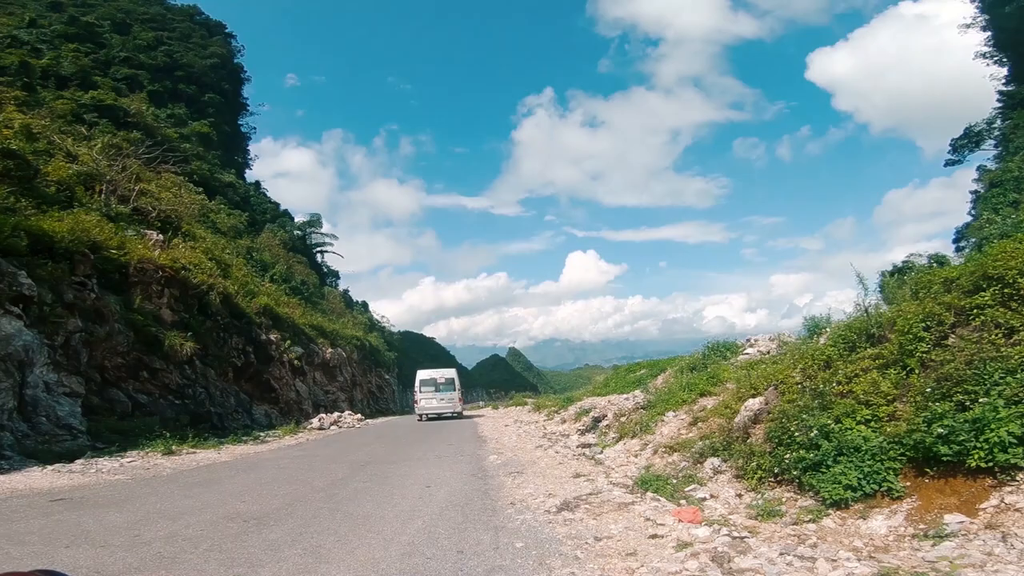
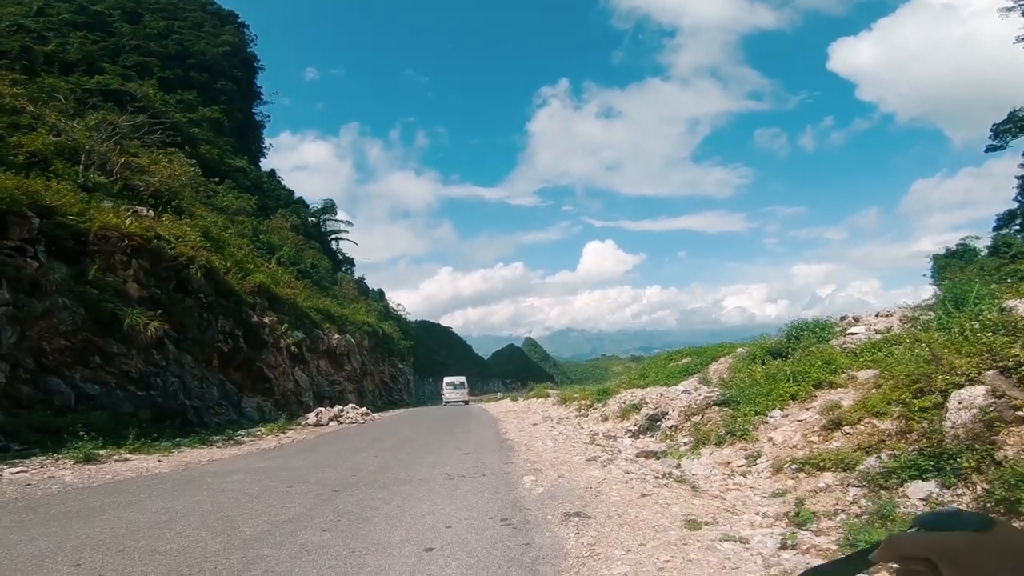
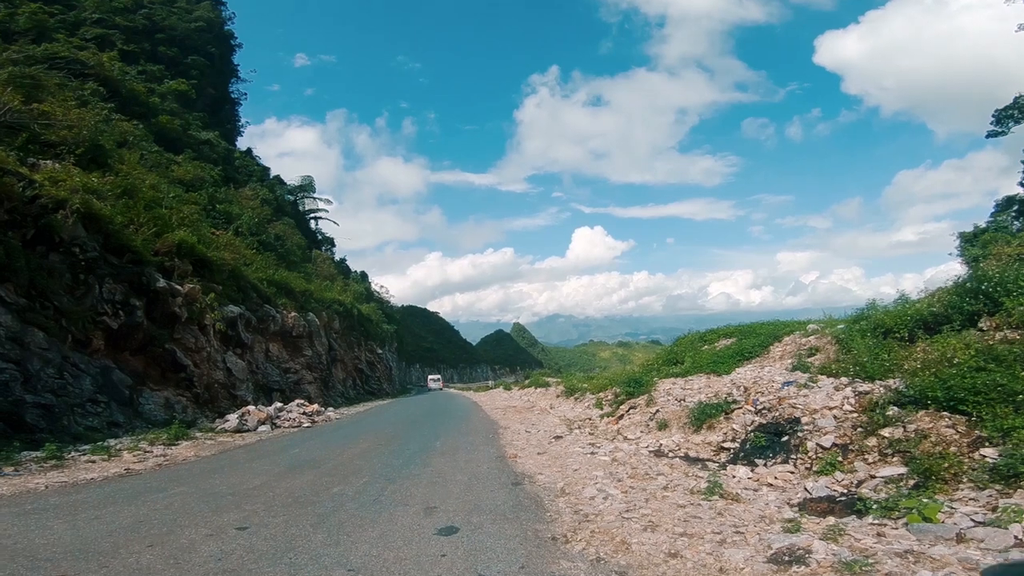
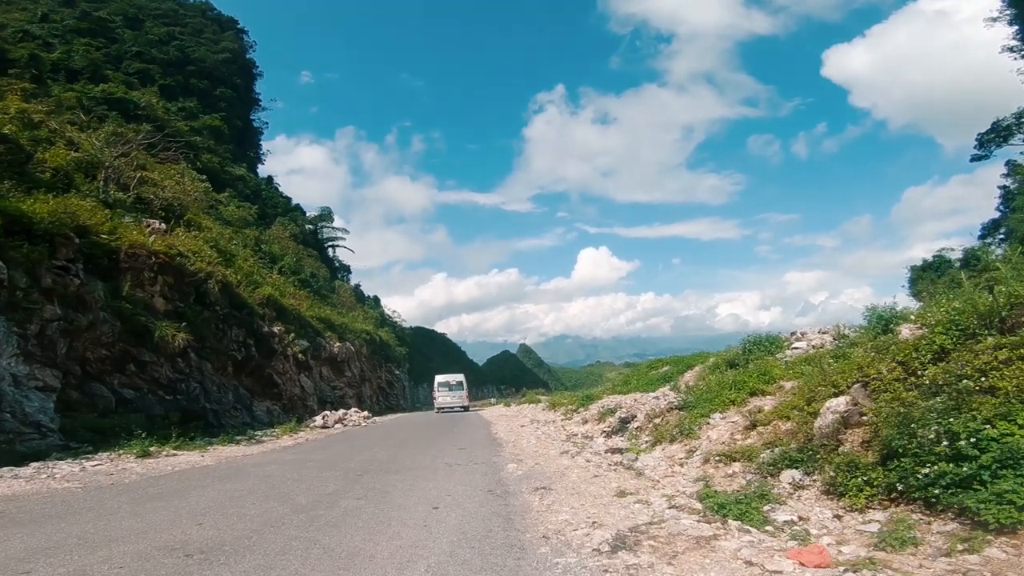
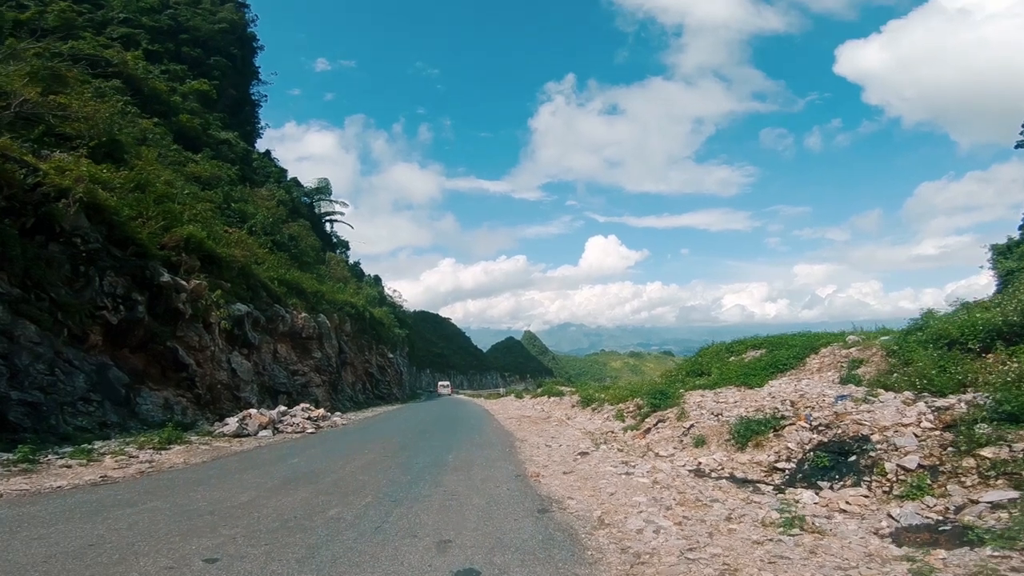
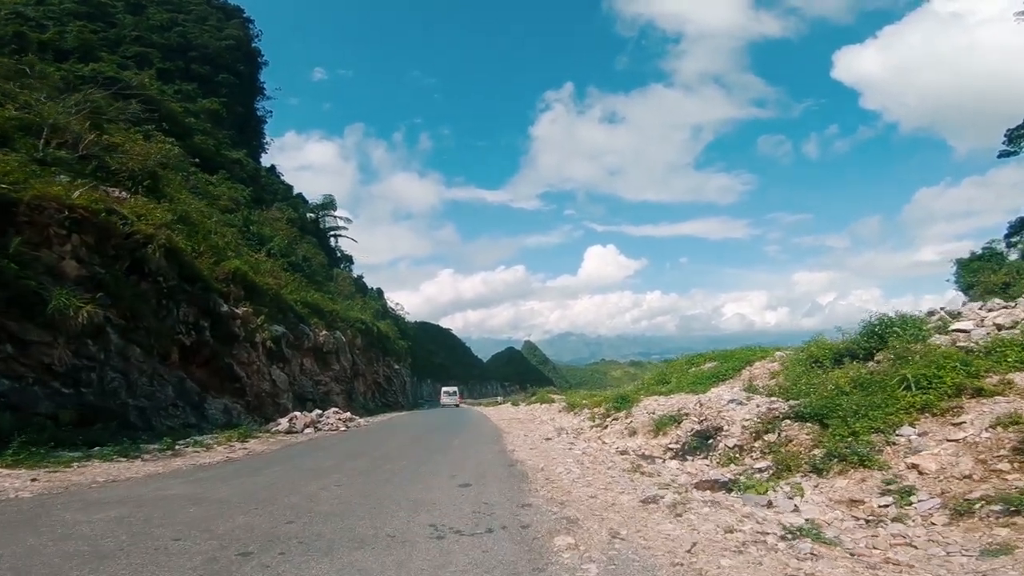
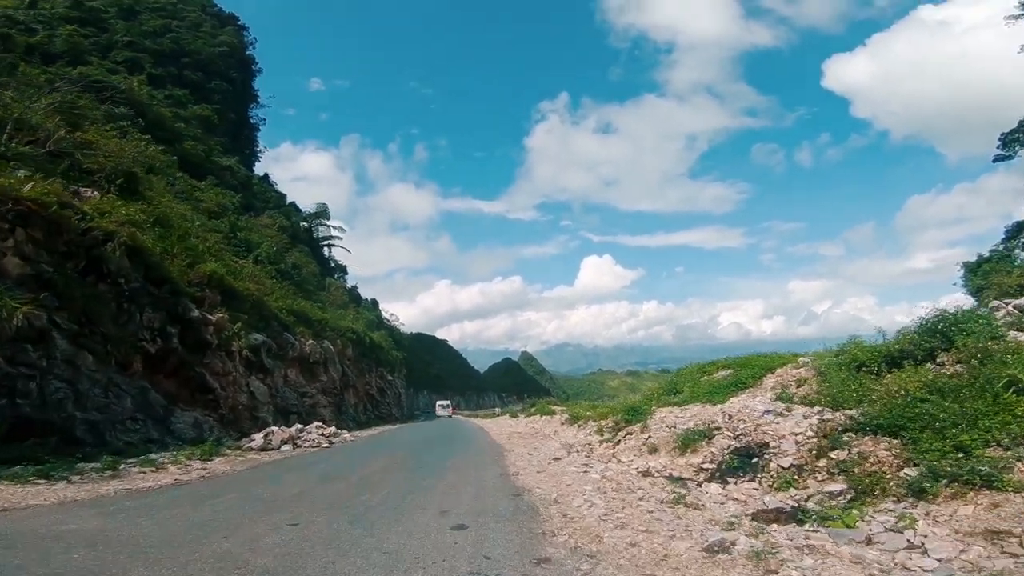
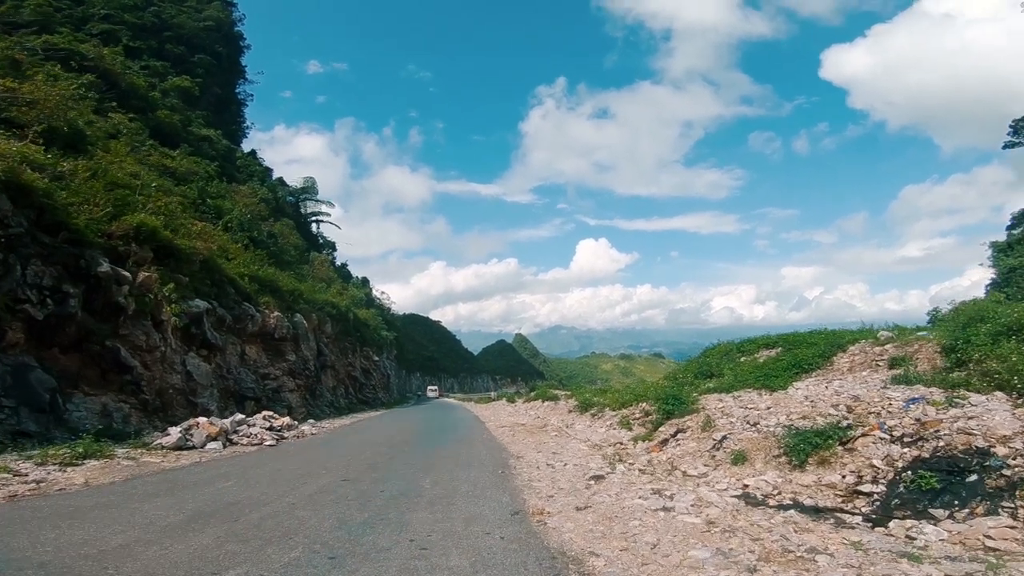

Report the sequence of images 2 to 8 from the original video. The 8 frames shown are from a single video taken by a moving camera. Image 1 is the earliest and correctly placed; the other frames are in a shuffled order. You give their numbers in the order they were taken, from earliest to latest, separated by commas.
4, 2, 6, 7, 3, 5, 8
